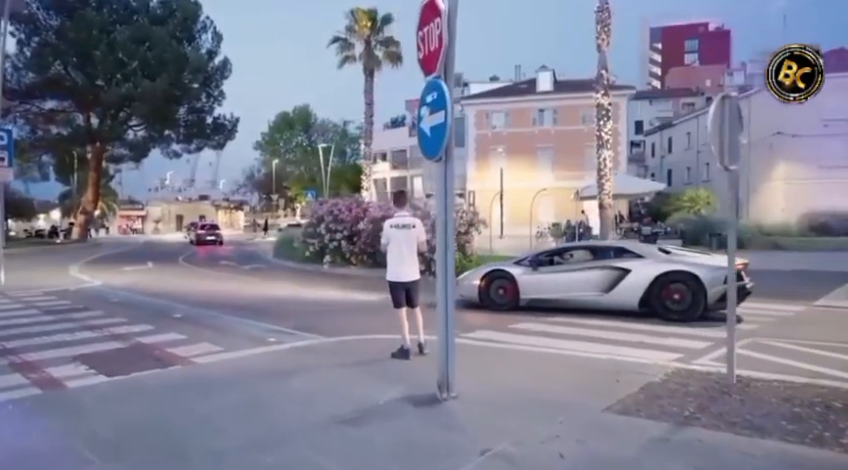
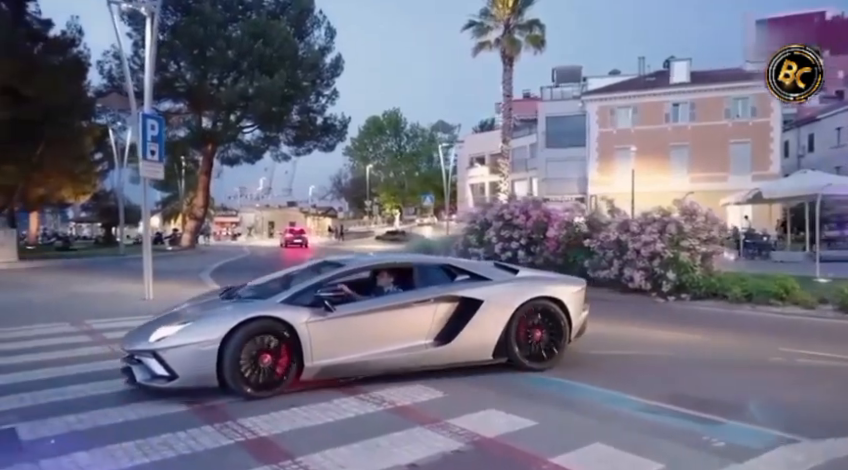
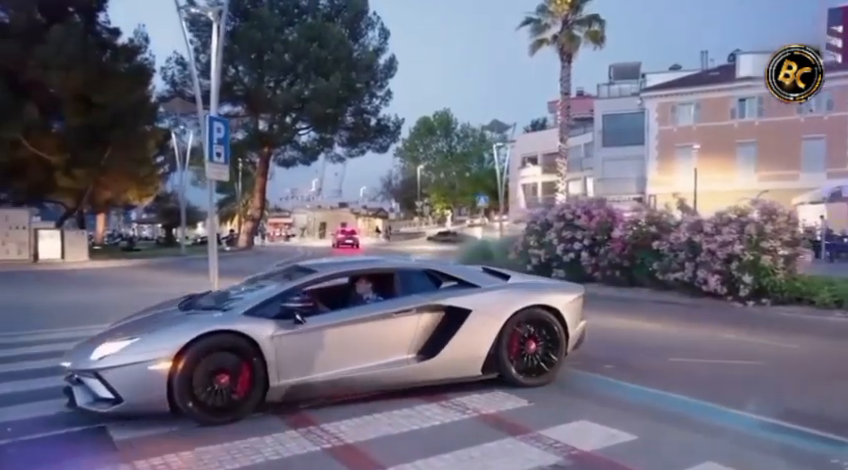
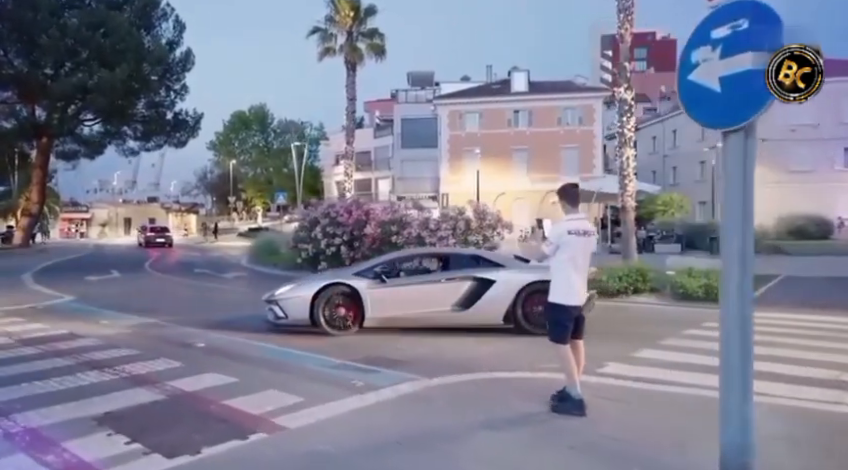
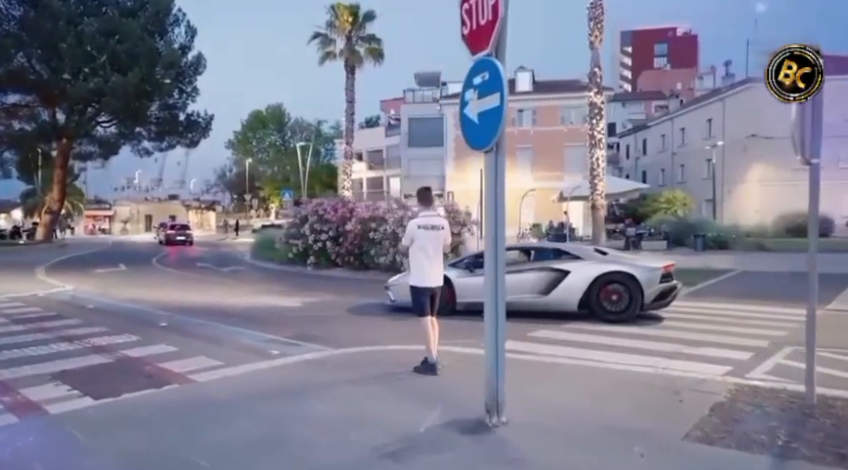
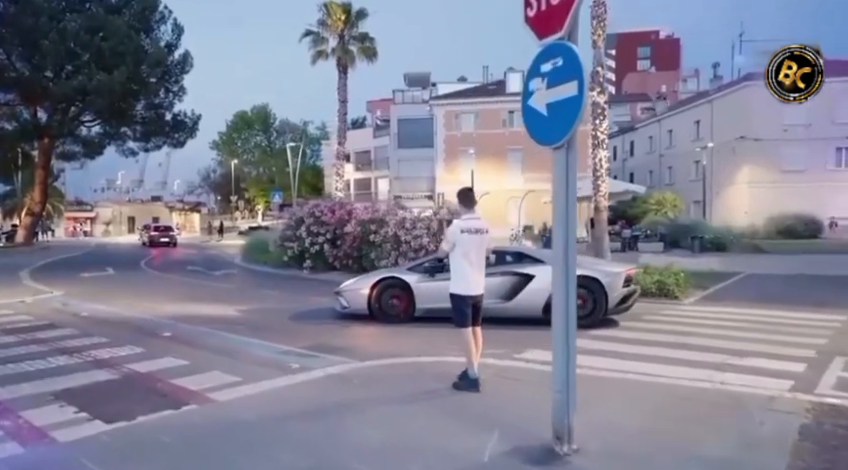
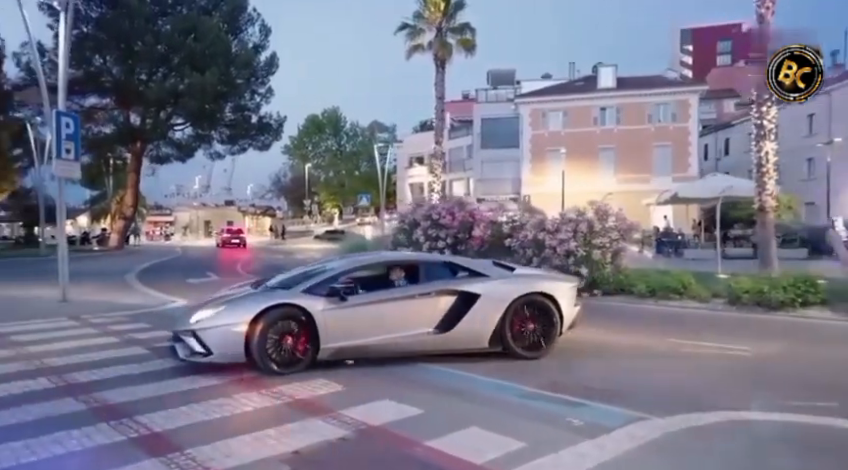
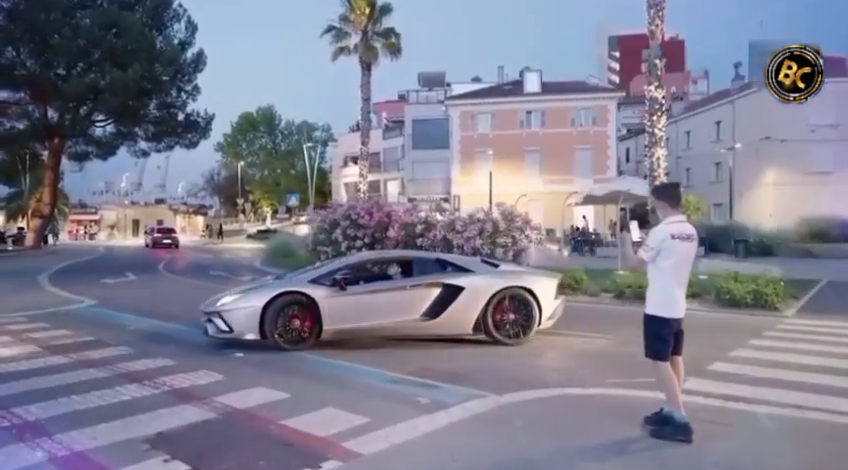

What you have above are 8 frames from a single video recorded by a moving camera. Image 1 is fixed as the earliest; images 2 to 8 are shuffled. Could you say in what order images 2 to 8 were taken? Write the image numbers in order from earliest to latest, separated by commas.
5, 6, 4, 8, 7, 2, 3
